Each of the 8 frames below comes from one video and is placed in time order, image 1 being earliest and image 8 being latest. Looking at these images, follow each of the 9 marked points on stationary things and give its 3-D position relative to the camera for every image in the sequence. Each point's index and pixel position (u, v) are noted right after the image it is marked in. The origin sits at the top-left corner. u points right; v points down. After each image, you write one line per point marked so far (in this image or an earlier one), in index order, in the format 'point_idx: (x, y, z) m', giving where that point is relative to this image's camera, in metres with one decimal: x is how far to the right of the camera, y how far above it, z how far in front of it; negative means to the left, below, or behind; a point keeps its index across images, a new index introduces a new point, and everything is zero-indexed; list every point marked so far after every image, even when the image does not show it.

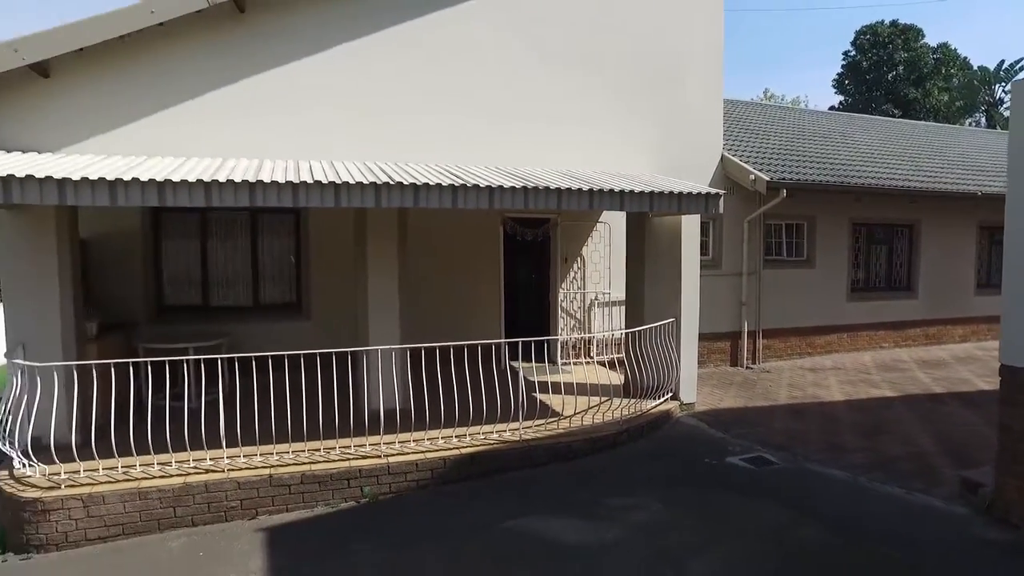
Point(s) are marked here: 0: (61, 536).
0: (-3.6, -1.9, +5.3) m
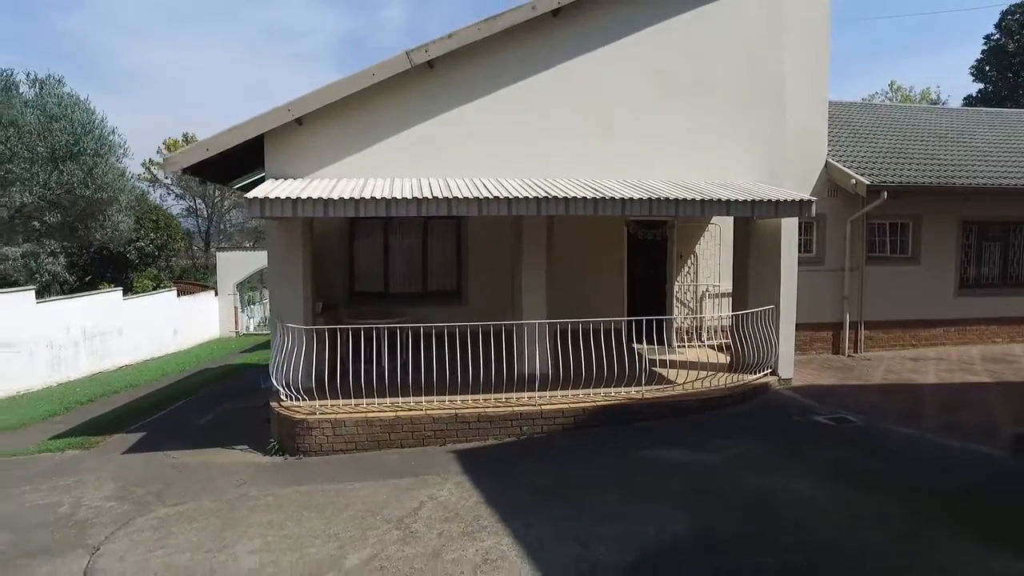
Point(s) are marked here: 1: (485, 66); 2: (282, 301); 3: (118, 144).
0: (-2.2, -1.8, +7.6) m
1: (-0.3, +3.0, +9.1) m
2: (-3.0, -0.2, +8.7) m
3: (-12.2, +4.5, +20.9) m
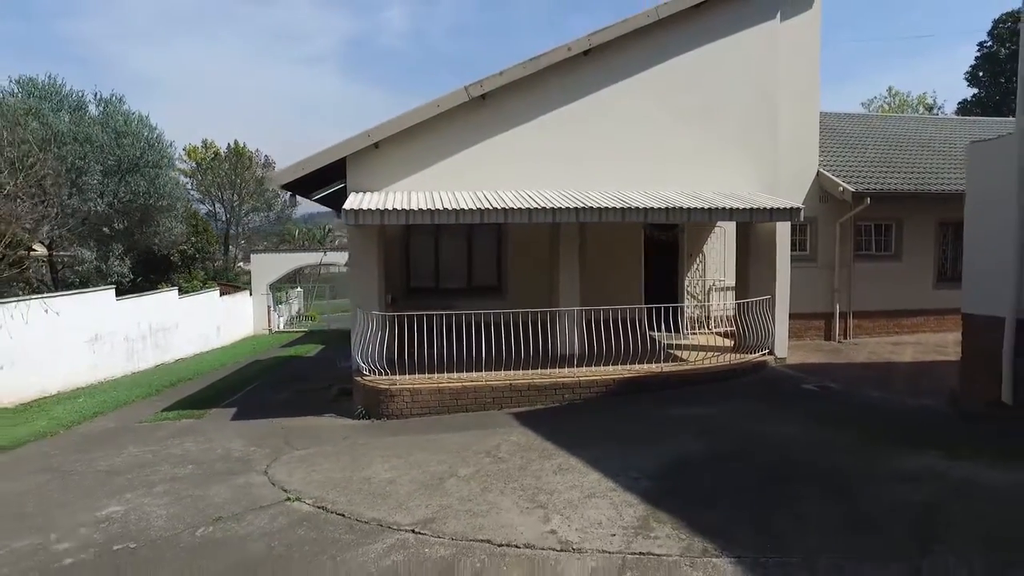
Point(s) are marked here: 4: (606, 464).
0: (-1.6, -1.7, +9.4) m
1: (+0.3, +3.1, +10.9) m
2: (-2.4, -0.1, +10.4) m
3: (-11.5, +4.5, +22.7) m
4: (+0.9, -1.6, +6.0) m
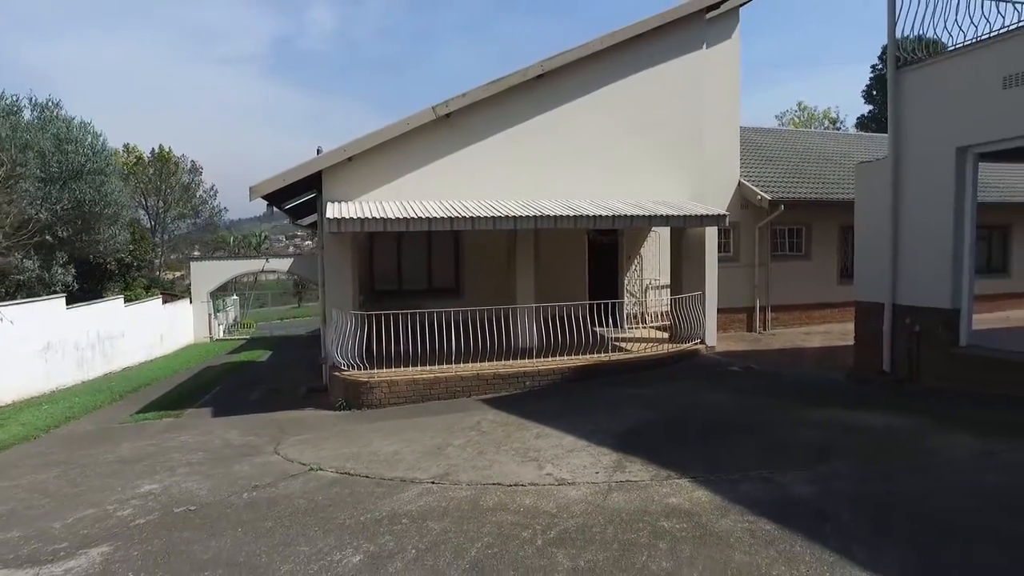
0: (-2.1, -1.7, +10.3) m
1: (-0.4, +3.1, +12.0) m
2: (-3.0, -0.1, +11.3) m
3: (-13.4, +4.2, +22.6) m
4: (+0.7, -1.5, +7.2) m
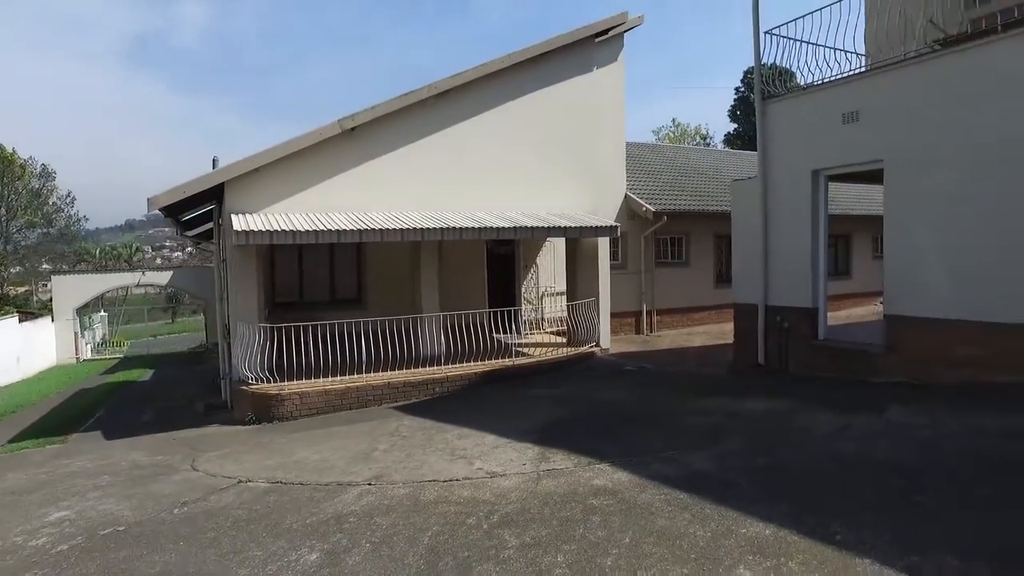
0: (-3.4, -1.9, +10.3) m
1: (-2.2, +2.9, +12.3) m
2: (-4.5, -0.3, +11.1) m
3: (-16.7, +3.6, +20.6) m
4: (-0.2, -1.6, +7.8) m
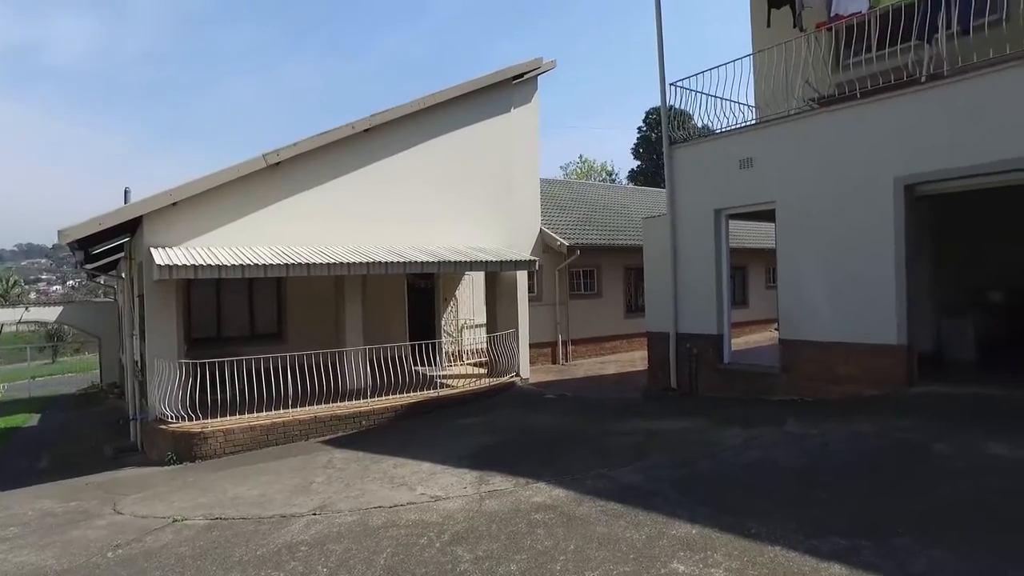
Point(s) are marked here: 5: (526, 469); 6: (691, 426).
0: (-4.5, -2.5, +10.1) m
1: (-3.6, +2.3, +12.5) m
2: (-5.7, -0.9, +10.9) m
3: (-19.2, +2.5, +18.8) m
4: (-1.0, -2.0, +8.0) m
5: (+0.1, -1.8, +6.7) m
6: (+2.1, -1.6, +7.9) m
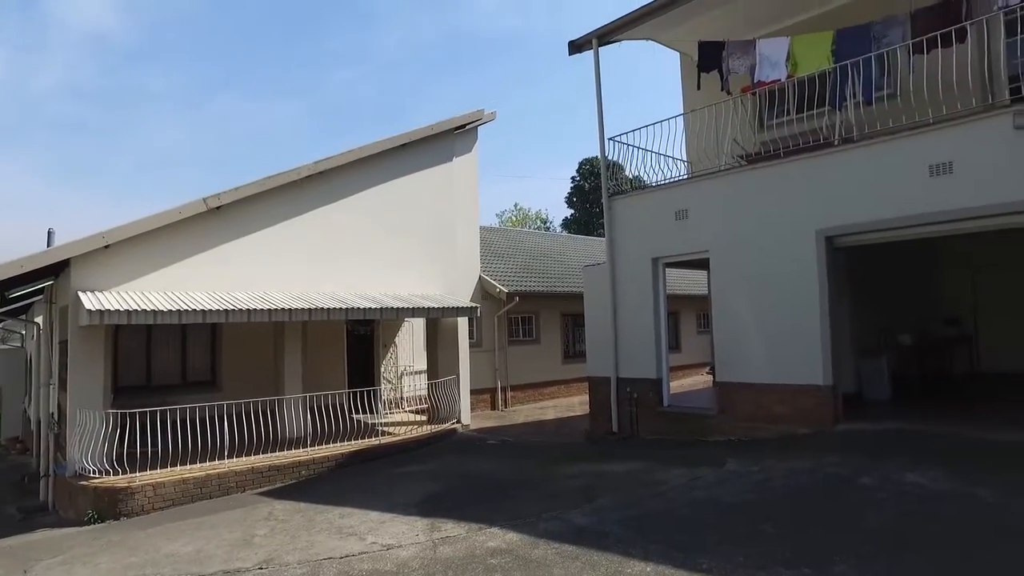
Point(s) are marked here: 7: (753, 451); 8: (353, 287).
0: (-5.3, -3.1, +9.6) m
1: (-4.7, +1.4, +12.3) m
2: (-6.6, -1.6, +10.3) m
3: (-20.8, +1.3, +17.1) m
4: (-1.6, -2.6, +7.9) m
5: (-0.3, -2.3, +6.7) m
6: (+1.5, -2.2, +8.1) m
7: (+2.9, -2.0, +8.2) m
8: (-3.2, 0.0, +13.6) m
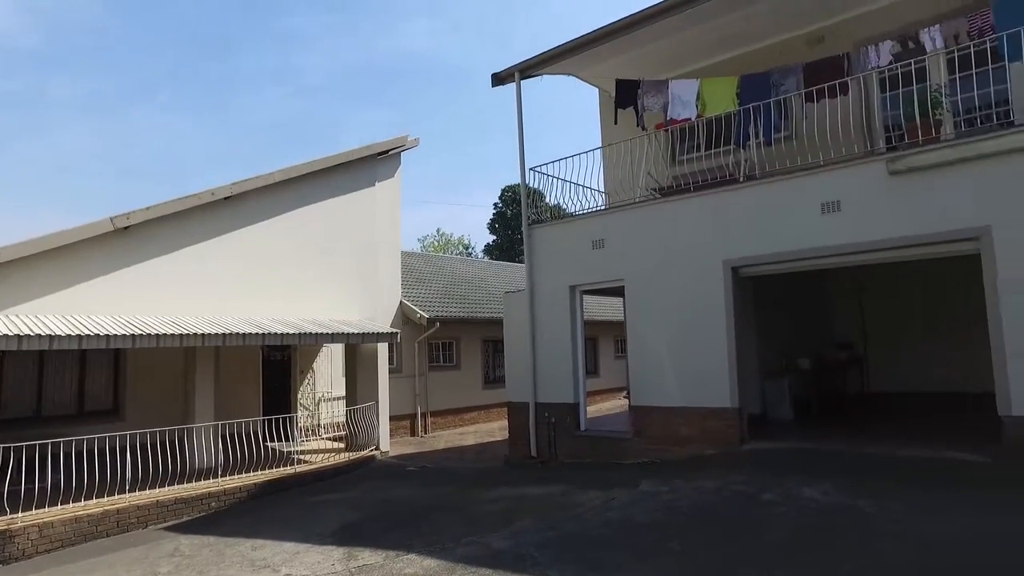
0: (-6.4, -3.4, +8.9) m
1: (-6.1, +1.0, +11.9) m
2: (-7.8, -2.0, +9.5) m
3: (-22.6, +0.9, +14.7) m
4: (-2.5, -2.8, +7.7) m
5: (-1.1, -2.5, +6.6) m
6: (+0.5, -2.5, +8.3) m
7: (+1.9, -2.3, +8.5) m
8: (-4.7, -0.5, +13.2) m
